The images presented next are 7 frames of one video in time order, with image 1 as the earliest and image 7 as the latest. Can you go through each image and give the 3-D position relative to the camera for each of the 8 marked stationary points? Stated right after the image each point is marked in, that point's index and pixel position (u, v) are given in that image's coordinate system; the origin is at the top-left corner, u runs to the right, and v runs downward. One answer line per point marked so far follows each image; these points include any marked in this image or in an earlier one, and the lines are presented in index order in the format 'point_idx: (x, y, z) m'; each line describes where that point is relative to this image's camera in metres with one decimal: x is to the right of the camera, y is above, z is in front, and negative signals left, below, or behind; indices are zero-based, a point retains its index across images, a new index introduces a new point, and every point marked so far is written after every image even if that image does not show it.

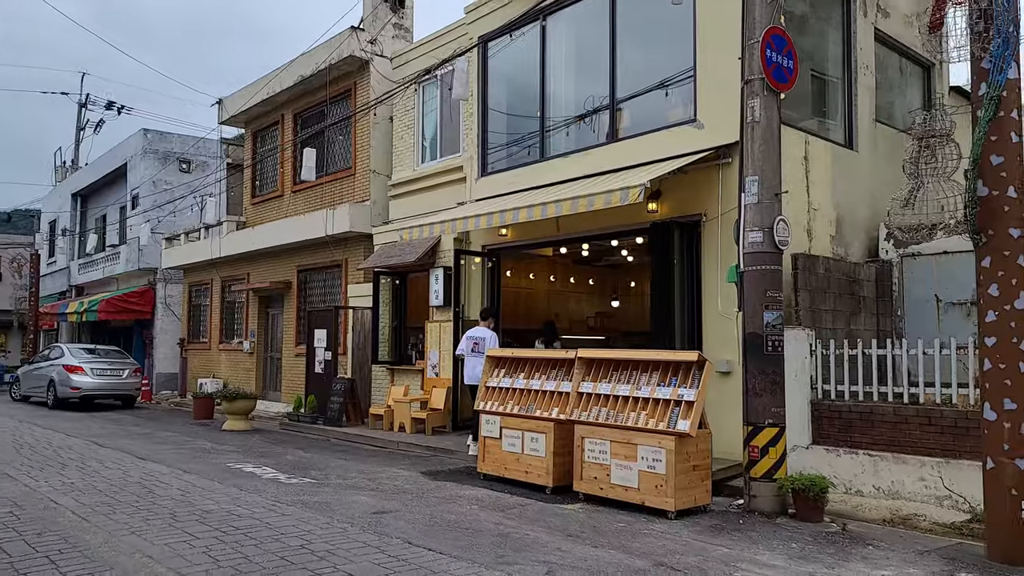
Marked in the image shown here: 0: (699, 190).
0: (+2.4, +1.2, +9.4) m
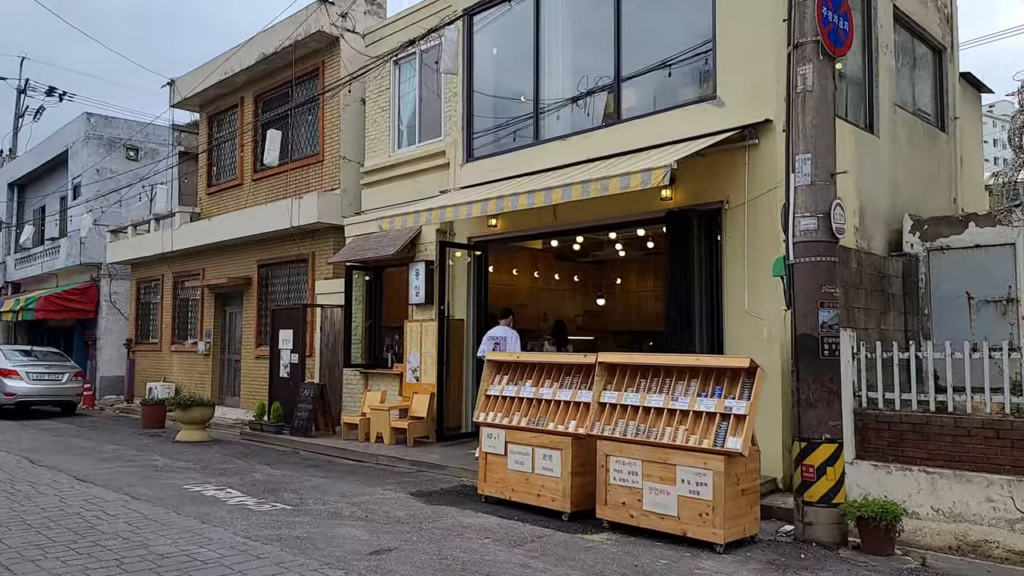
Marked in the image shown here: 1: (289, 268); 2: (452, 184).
0: (+2.4, +1.3, +8.4) m
1: (-4.7, +0.4, +15.5) m
2: (-1.0, +1.7, +12.0) m
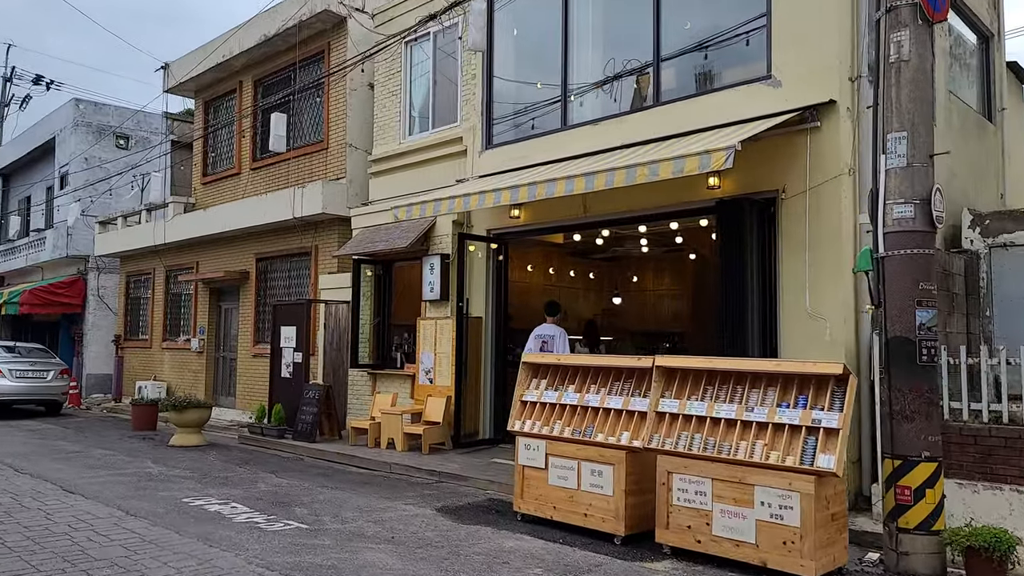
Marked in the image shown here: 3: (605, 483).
0: (+2.7, +1.3, +7.7) m
1: (-4.4, +0.5, +14.7) m
2: (-0.6, +1.7, +11.2) m
3: (+0.7, -1.6, +6.0) m
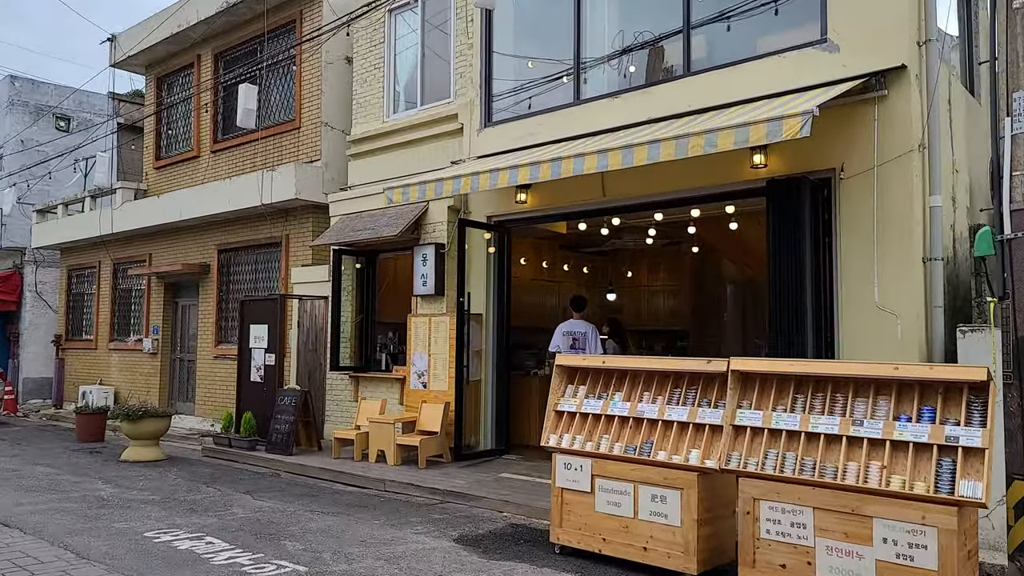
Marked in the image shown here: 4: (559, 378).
0: (+2.9, +1.4, +6.8) m
1: (-4.6, +0.6, +13.4) m
2: (-0.6, +1.8, +10.1) m
3: (+1.1, -1.5, +5.0) m
4: (+0.4, -0.7, +5.9) m
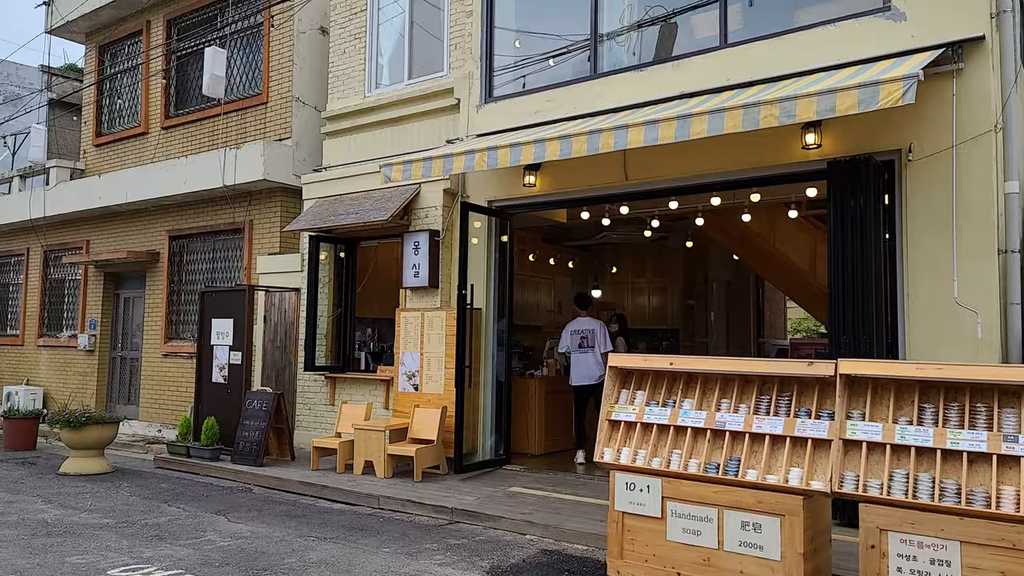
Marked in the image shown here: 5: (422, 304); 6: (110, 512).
0: (+3.2, +1.4, +6.2) m
1: (-4.9, +0.8, +12.1) m
2: (-0.6, +1.9, +9.1) m
3: (+1.4, -1.4, +4.2) m
4: (+0.7, -0.6, +5.0) m
5: (-1.1, -0.2, +8.8) m
6: (-3.6, -2.0, +6.7) m
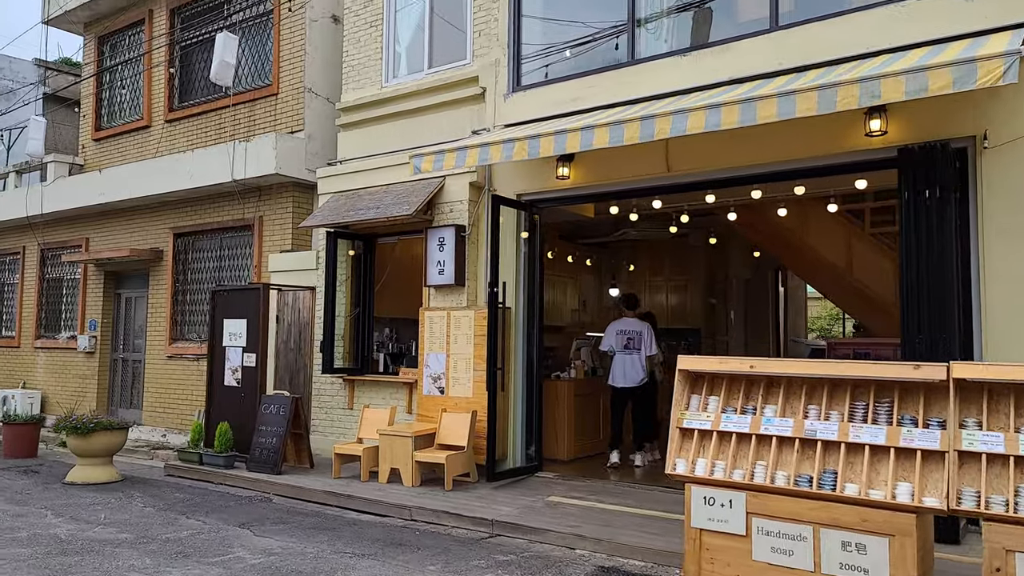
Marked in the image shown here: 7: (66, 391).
0: (+3.6, +1.5, +5.8) m
1: (-4.6, +0.8, +11.6) m
2: (-0.3, +1.9, +8.7) m
3: (+1.8, -1.4, +3.8) m
4: (+1.1, -0.6, +4.7) m
5: (-0.7, -0.2, +8.4) m
6: (-3.3, -2.0, +6.2) m
7: (-8.2, -1.9, +13.7) m
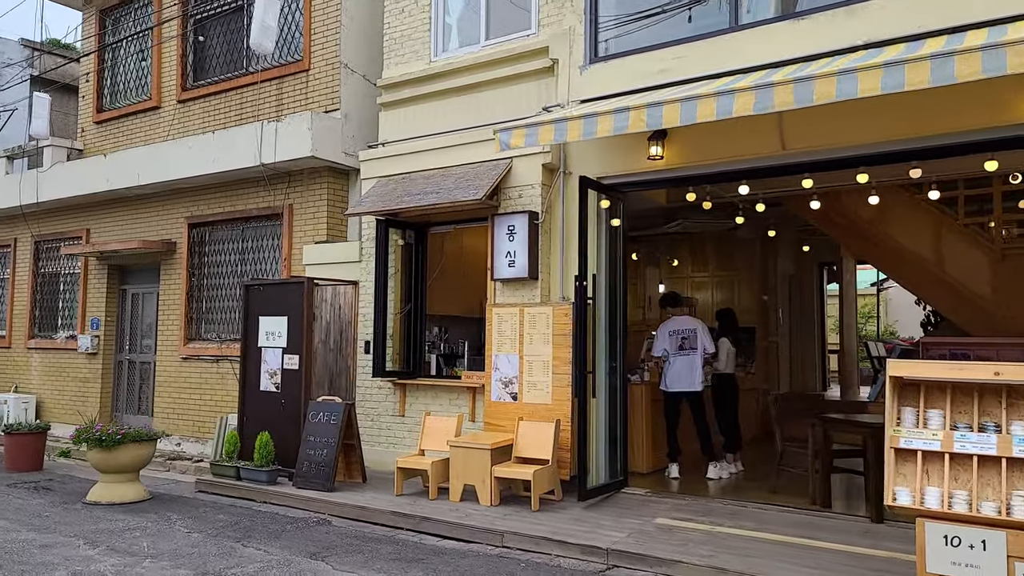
0: (+4.4, +1.5, +5.1) m
1: (-3.9, +0.9, +10.6) m
2: (+0.5, +2.0, +7.9) m
3: (+2.8, -1.4, +3.0) m
4: (+2.0, -0.6, +3.8) m
5: (+0.1, -0.1, +7.5) m
6: (-2.4, -1.9, +5.3) m
7: (-7.5, -1.8, +12.6) m
